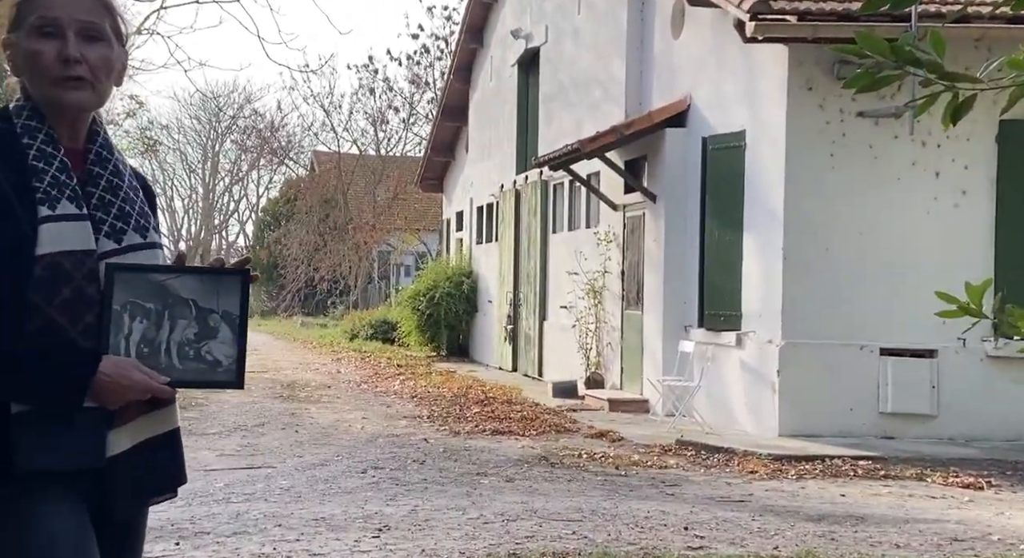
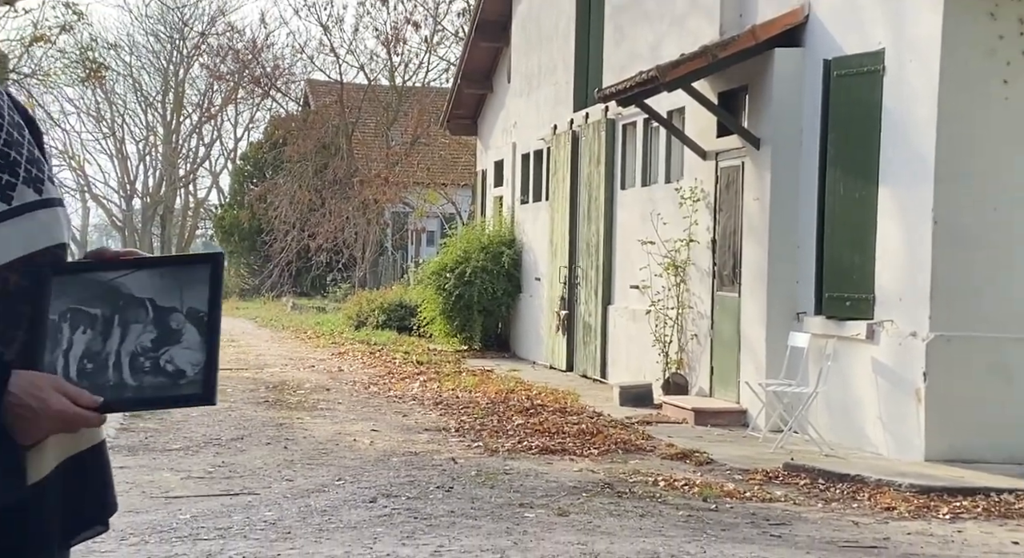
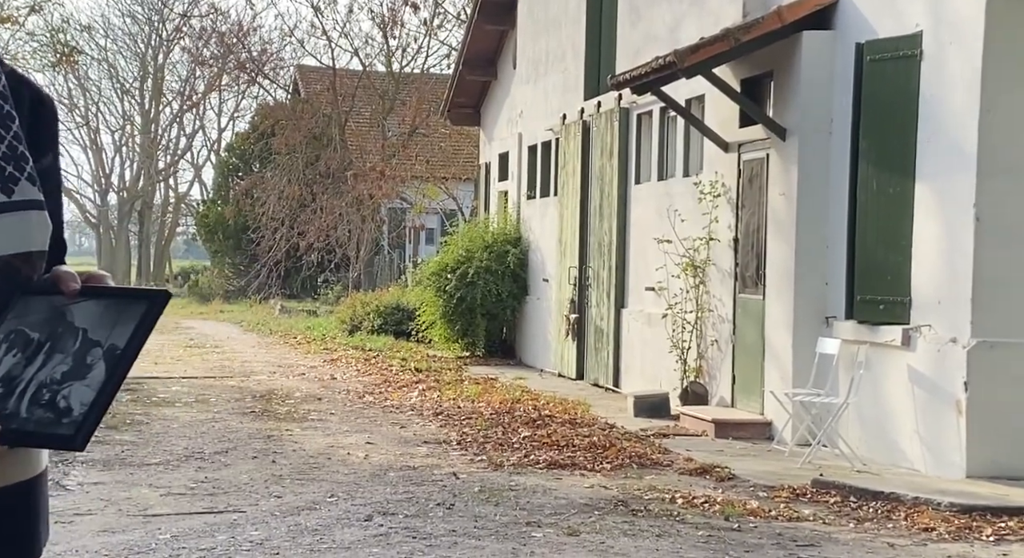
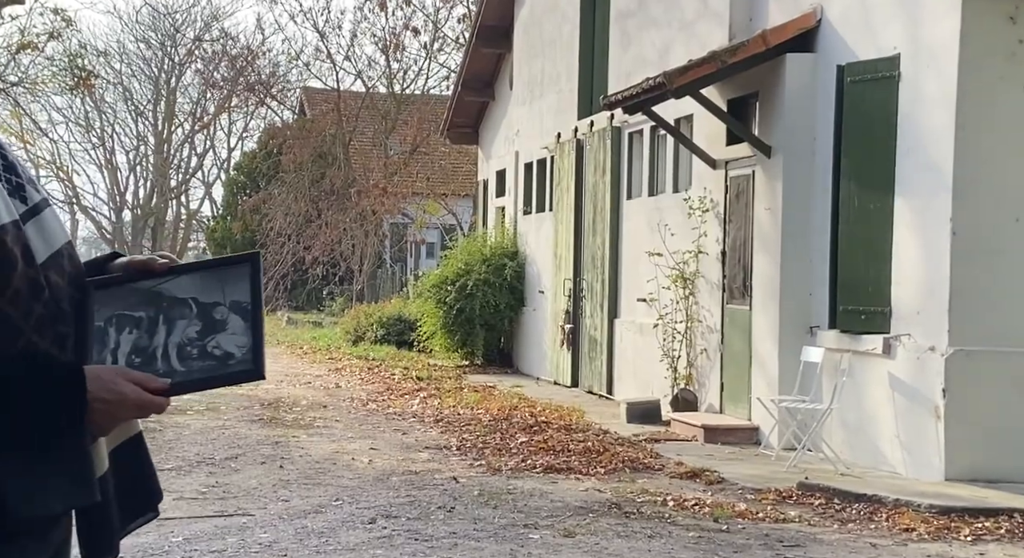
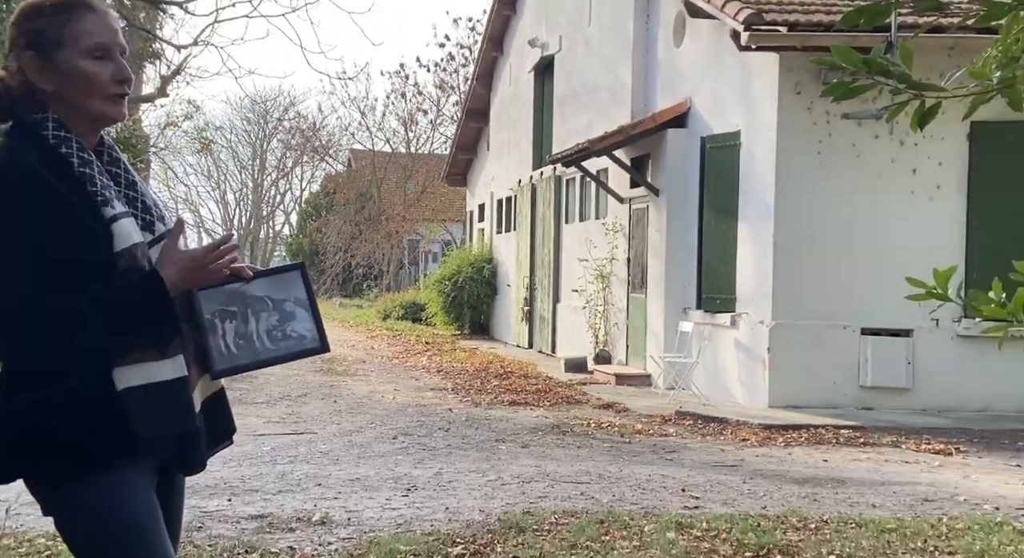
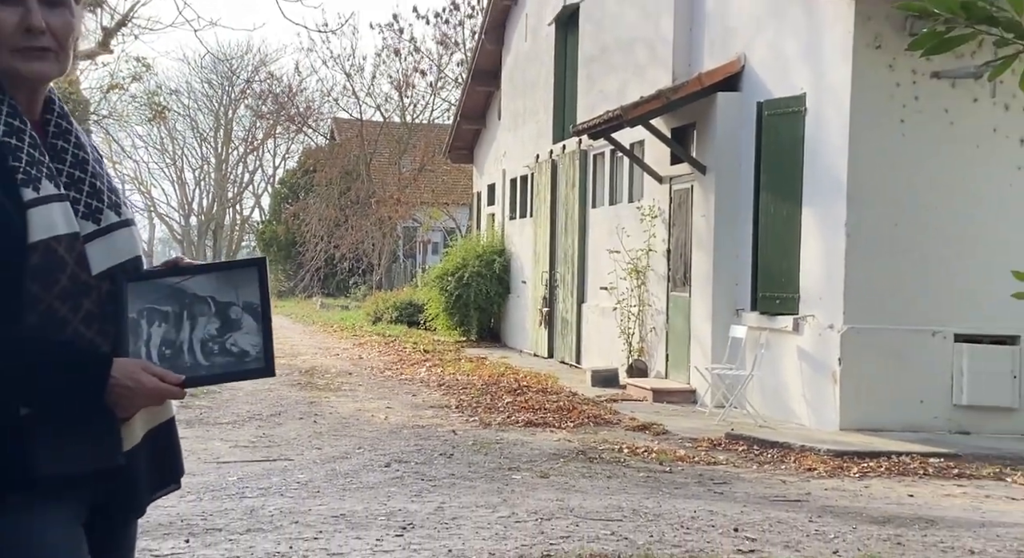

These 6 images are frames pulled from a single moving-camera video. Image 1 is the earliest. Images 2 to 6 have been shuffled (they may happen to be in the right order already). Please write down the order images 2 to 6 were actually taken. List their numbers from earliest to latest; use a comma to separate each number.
4, 3, 2, 6, 5
